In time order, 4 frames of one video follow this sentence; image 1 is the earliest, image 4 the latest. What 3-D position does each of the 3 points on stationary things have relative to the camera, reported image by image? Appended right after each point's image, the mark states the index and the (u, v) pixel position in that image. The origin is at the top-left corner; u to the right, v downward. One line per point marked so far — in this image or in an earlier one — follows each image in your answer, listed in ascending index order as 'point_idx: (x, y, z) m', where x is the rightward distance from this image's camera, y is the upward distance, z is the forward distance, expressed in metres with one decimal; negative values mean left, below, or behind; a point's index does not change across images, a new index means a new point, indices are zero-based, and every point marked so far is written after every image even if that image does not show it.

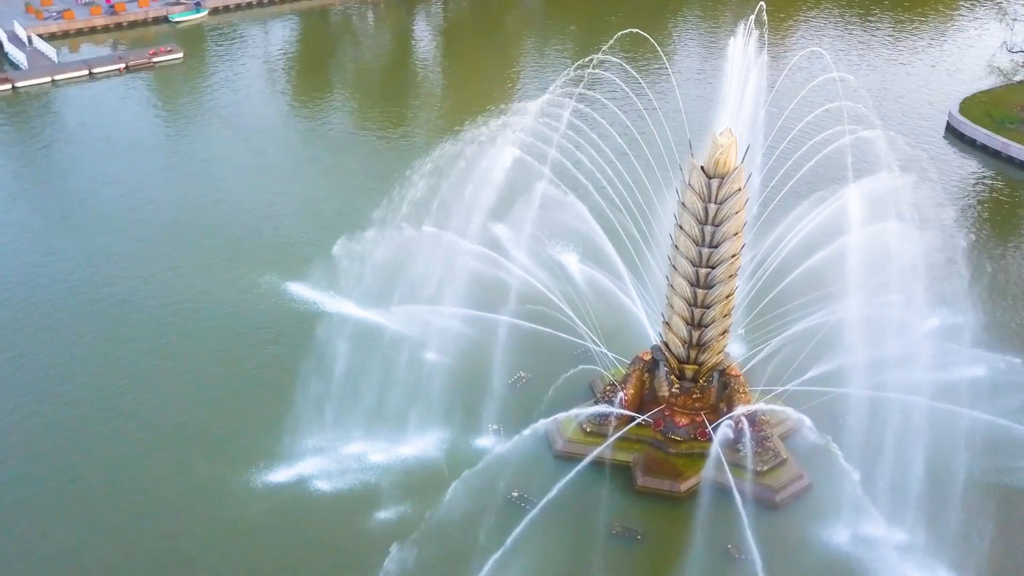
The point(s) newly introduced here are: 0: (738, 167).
0: (+2.6, +1.4, +9.9) m
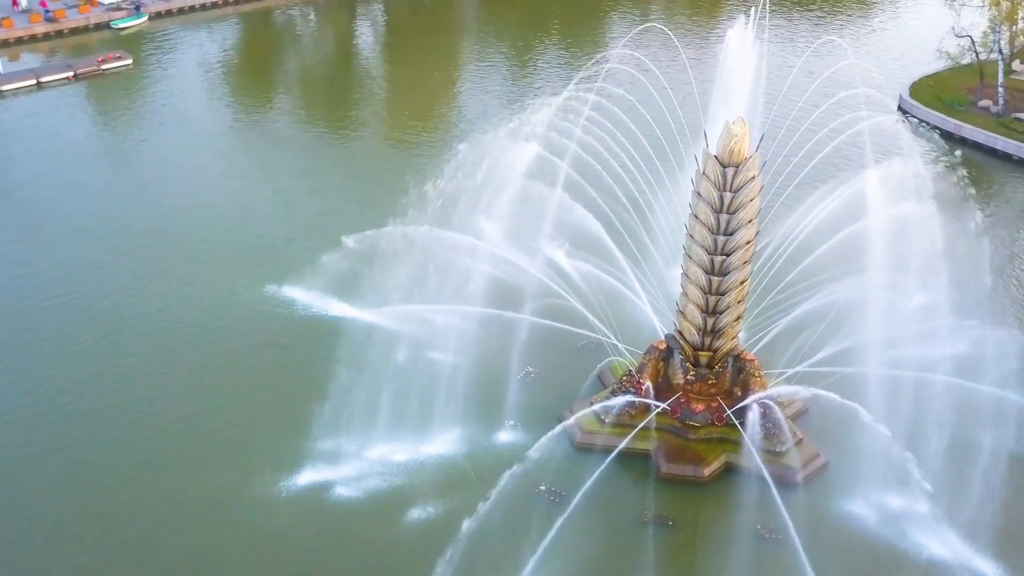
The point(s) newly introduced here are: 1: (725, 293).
0: (+2.8, +1.5, +10.1) m
1: (+2.6, -0.1, +10.6) m
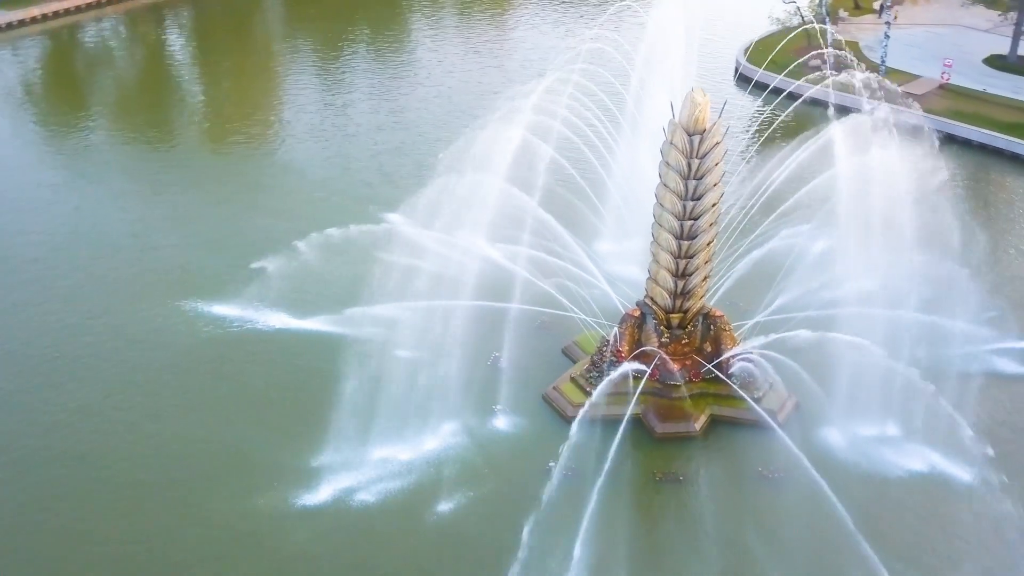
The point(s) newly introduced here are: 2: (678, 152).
0: (+2.5, +2.1, +10.6) m
1: (+2.4, +0.4, +11.1) m
2: (+2.1, +1.7, +10.7) m
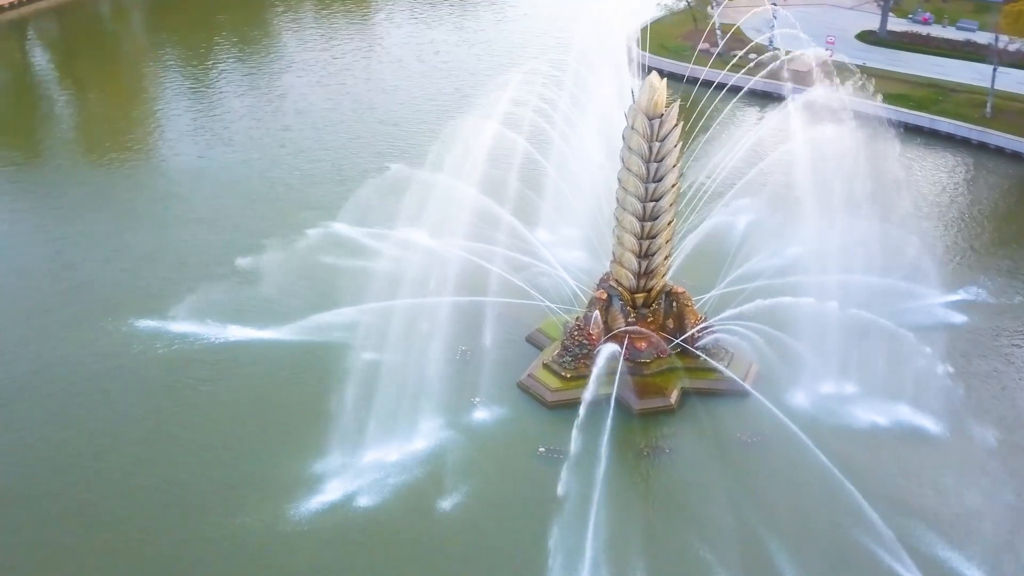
0: (+2.0, +2.3, +11.0) m
1: (+2.0, +0.7, +11.5) m
2: (+1.6, +2.0, +11.0) m
